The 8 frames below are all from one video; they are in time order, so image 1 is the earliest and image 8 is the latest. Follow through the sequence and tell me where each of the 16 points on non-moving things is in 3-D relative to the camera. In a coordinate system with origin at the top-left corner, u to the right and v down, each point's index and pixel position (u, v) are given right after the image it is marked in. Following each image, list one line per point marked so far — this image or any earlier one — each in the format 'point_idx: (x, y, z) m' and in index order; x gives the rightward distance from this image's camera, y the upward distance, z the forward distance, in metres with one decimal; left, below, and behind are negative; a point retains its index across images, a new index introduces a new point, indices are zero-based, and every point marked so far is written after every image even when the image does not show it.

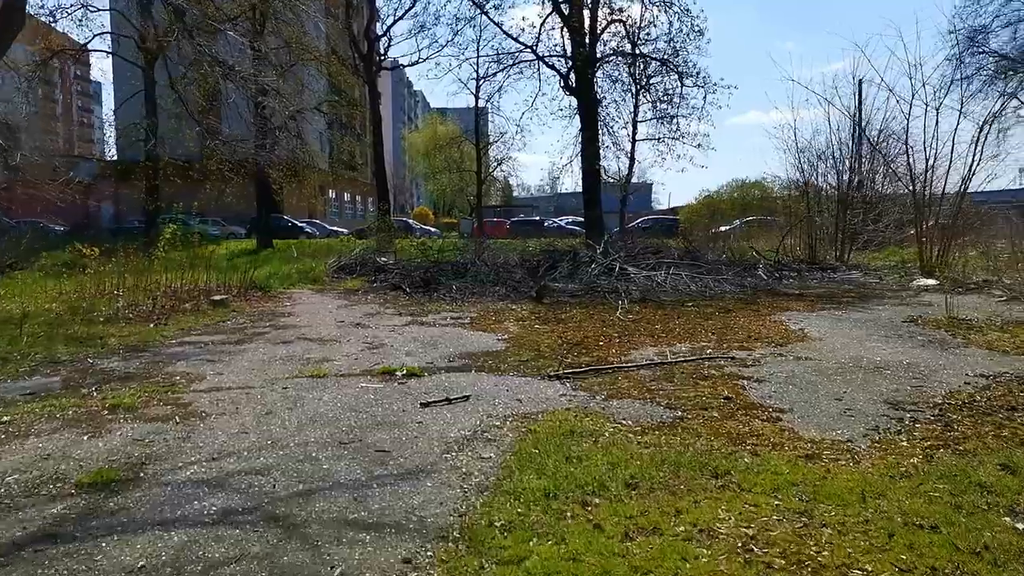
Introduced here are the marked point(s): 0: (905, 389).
0: (+2.3, -0.6, +4.3) m
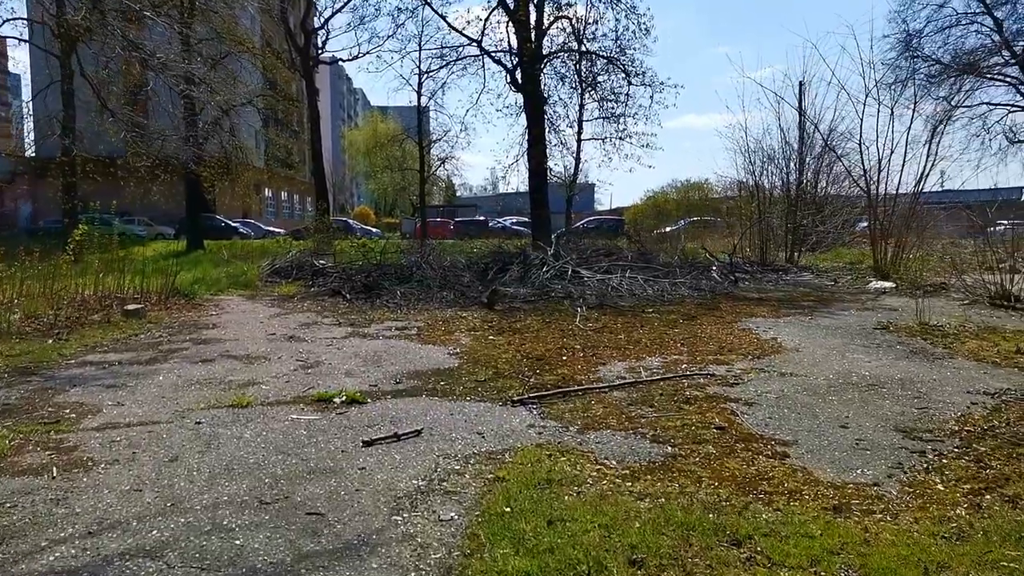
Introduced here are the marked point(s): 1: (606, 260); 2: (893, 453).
0: (+2.1, -0.6, +3.9) m
1: (+1.5, +0.4, +12.0) m
2: (+1.6, -0.7, +3.2) m
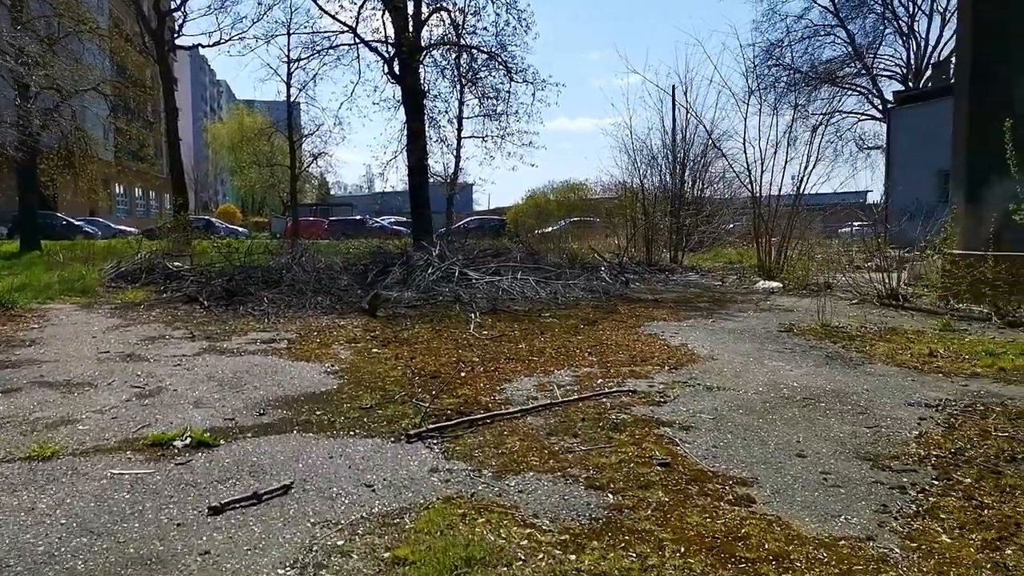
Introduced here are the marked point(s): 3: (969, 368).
0: (+1.6, -0.7, +3.4) m
1: (-0.3, +0.4, +11.3) m
2: (+1.3, -0.7, +2.7) m
3: (+3.0, -0.5, +4.9) m
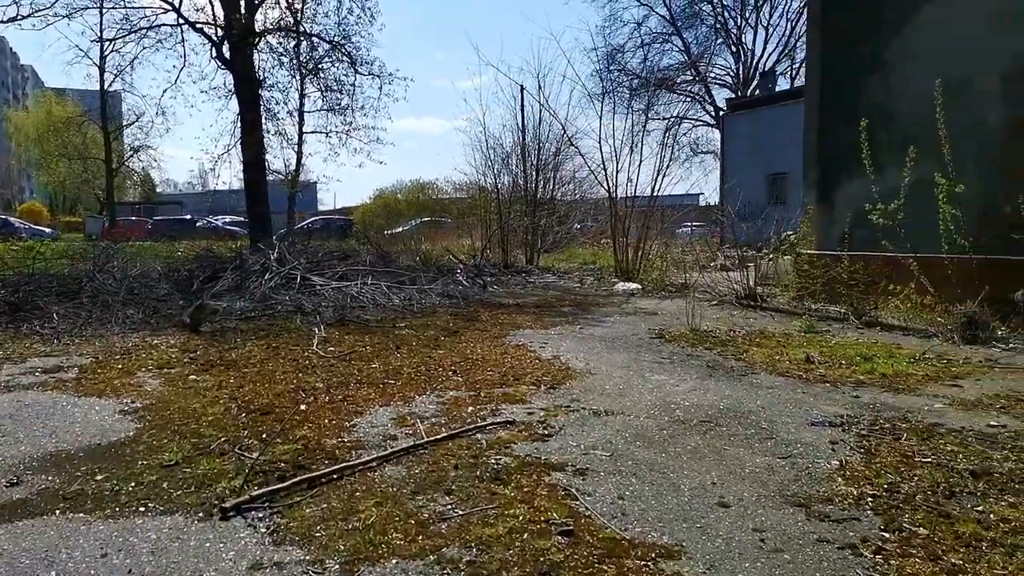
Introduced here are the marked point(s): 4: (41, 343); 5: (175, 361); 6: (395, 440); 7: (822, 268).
0: (+1.1, -0.7, +2.9) m
1: (-2.4, +0.3, +10.3) m
2: (+0.9, -0.8, +2.2) m
3: (+2.1, -0.5, +4.7) m
4: (-3.8, -0.4, +6.1) m
5: (-2.4, -0.5, +5.4) m
6: (-0.5, -0.7, +3.3) m
7: (+3.2, +0.2, +7.6) m
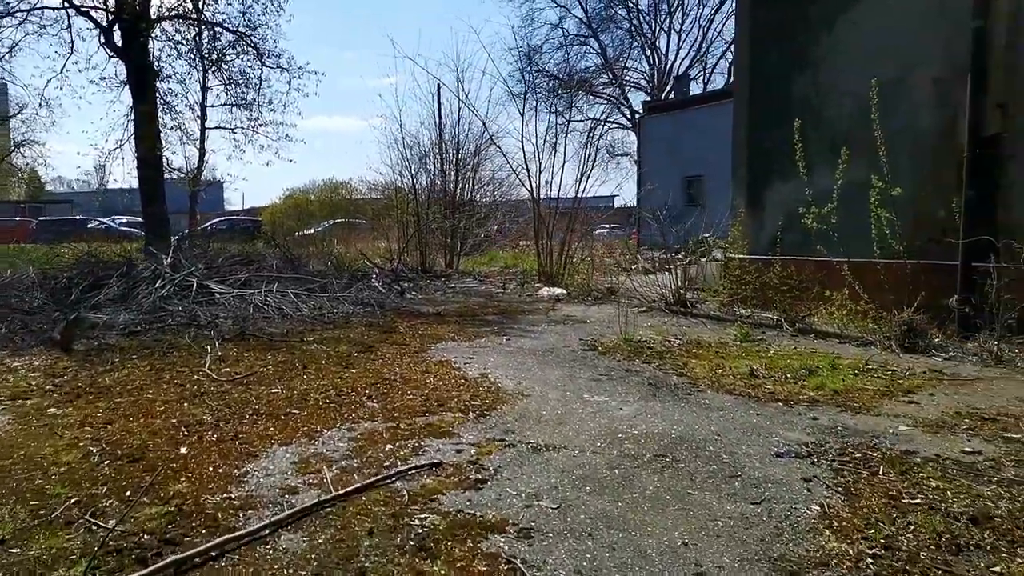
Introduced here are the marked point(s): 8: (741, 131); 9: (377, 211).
0: (+0.8, -0.8, +2.5) m
1: (-3.4, +0.2, +9.5) m
2: (+0.7, -0.8, +1.7) m
3: (+1.7, -0.6, +4.4) m
4: (-4.4, -0.5, +5.1) m
5: (-2.9, -0.6, +4.5) m
6: (-0.8, -0.7, +2.7) m
7: (+2.4, +0.1, +7.4) m
8: (+2.4, +1.6, +8.0) m
9: (-2.7, +1.6, +15.1) m
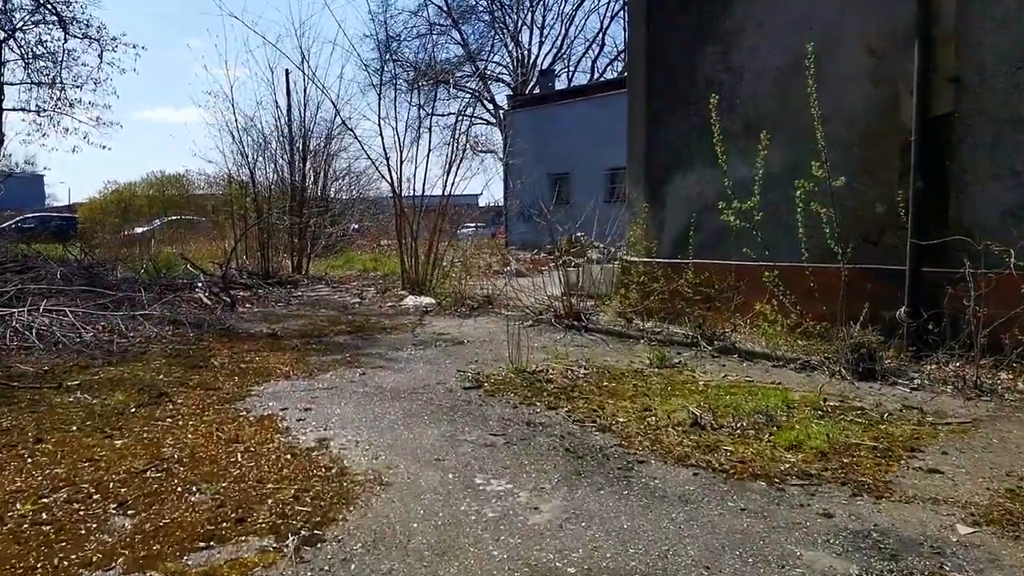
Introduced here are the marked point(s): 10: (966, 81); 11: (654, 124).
0: (+0.6, -0.9, +1.1) m
1: (-4.8, +0.1, +7.2) m
2: (+0.6, -0.9, +0.4) m
3: (+1.1, -0.7, +3.1) m
4: (-5.0, -0.7, +2.8) m
5: (-3.4, -0.8, +2.4) m
6: (-1.1, -0.9, +1.1) m
7: (+1.2, +0.1, +6.2) m
8: (+1.2, +1.6, +6.8) m
9: (-5.2, +1.4, +12.9) m
10: (+2.9, +1.3, +4.9) m
11: (+1.3, +1.5, +6.7) m
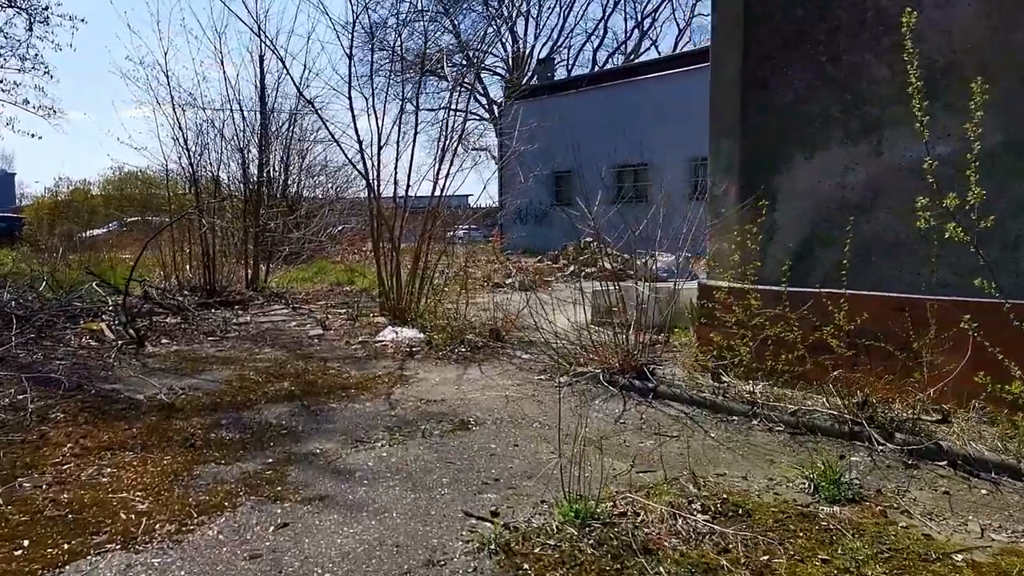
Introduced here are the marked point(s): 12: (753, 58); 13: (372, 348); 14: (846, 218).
0: (+0.8, -1.1, -1.2) m
1: (-4.7, -0.2, +4.8) m
2: (+0.9, -1.2, -2.0) m
3: (+1.3, -0.9, +0.8) m
4: (-4.8, -1.0, +0.4) m
5: (-3.2, -1.0, +0.1) m
6: (-0.8, -1.1, -1.3) m
7: (+1.4, -0.2, +3.9) m
8: (+1.3, +1.3, +4.5) m
9: (-5.1, +1.2, +10.5) m
10: (+3.1, +1.1, +2.6) m
11: (+1.5, +1.2, +4.4) m
12: (+1.4, +1.4, +4.4) m
13: (-1.1, -0.5, +6.0) m
14: (+1.8, +0.4, +4.1) m
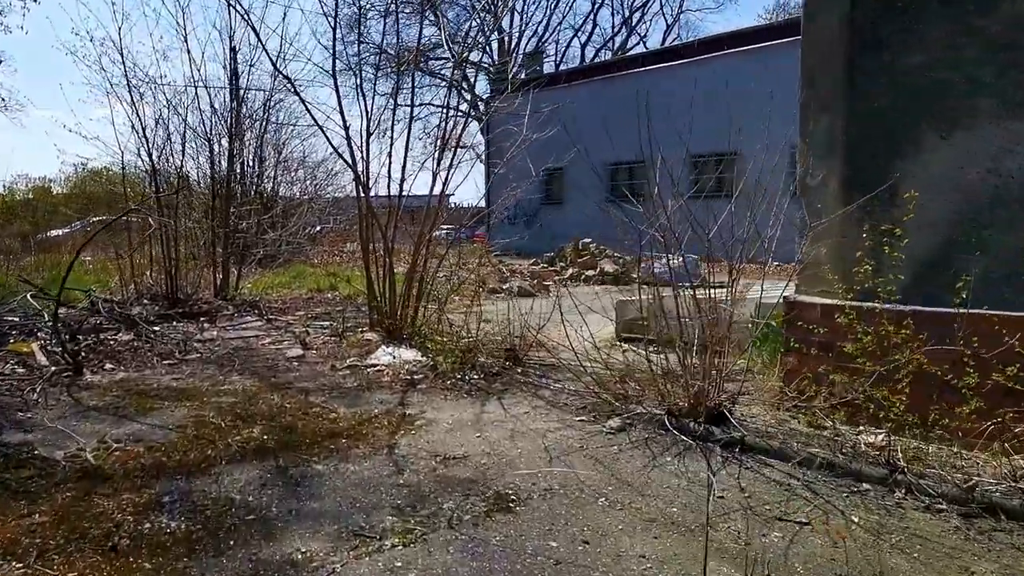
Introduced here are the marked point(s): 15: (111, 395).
0: (+1.2, -1.2, -2.2) m
1: (-4.5, -0.3, +3.6) m
2: (+1.3, -1.3, -3.0) m
3: (+1.6, -1.0, -0.2) m
4: (-4.5, -1.1, -0.8) m
5: (-2.9, -1.1, -1.1) m
6: (-0.4, -1.2, -2.4) m
7: (+1.6, -0.3, +2.9) m
8: (+1.5, +1.2, +3.5) m
9: (-5.1, +1.1, +9.3) m
10: (+3.4, +1.0, +1.6) m
11: (+1.6, +1.1, +3.4) m
12: (+1.6, +1.3, +3.4) m
13: (-1.0, -0.6, +5.0) m
14: (+2.0, +0.3, +3.1) m
15: (-2.4, -0.6, +4.5) m
